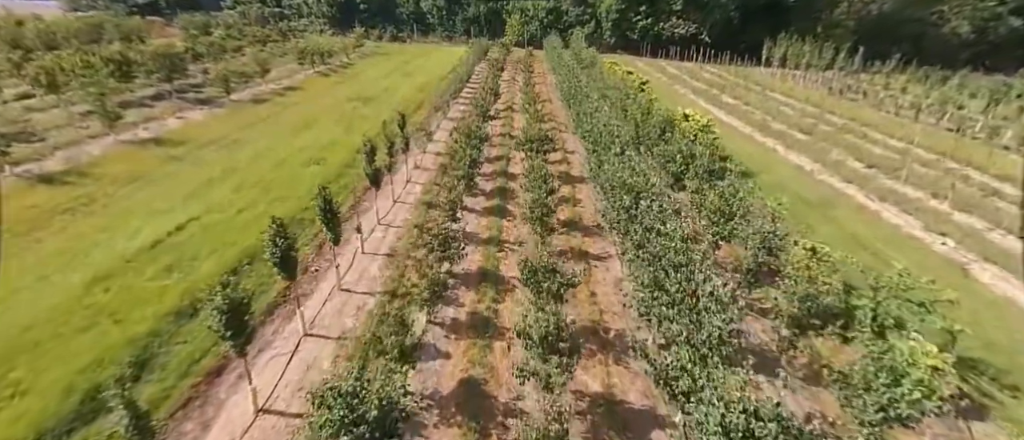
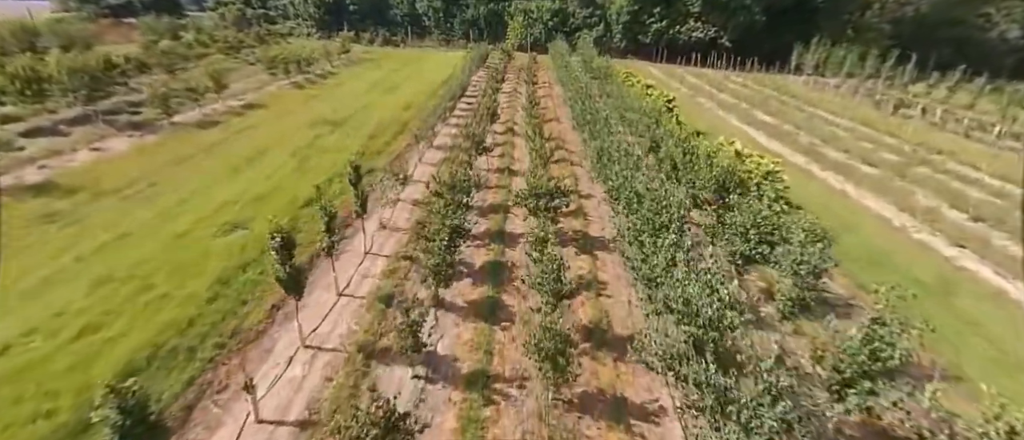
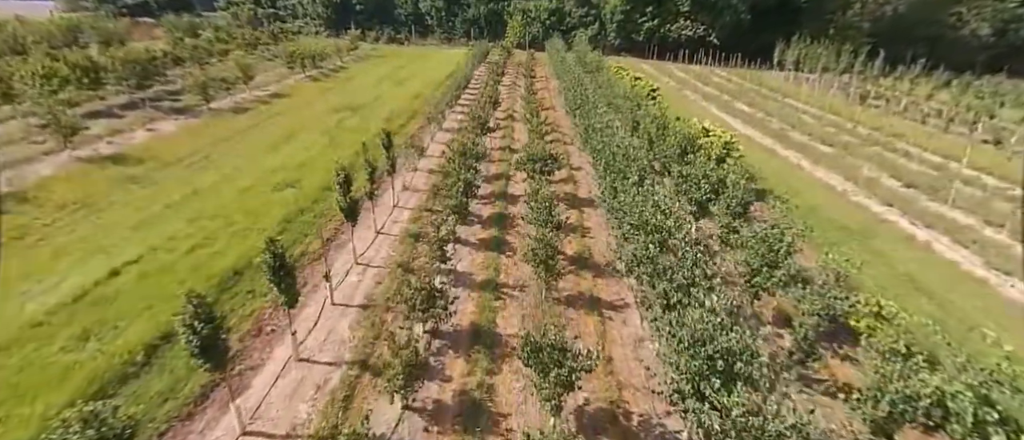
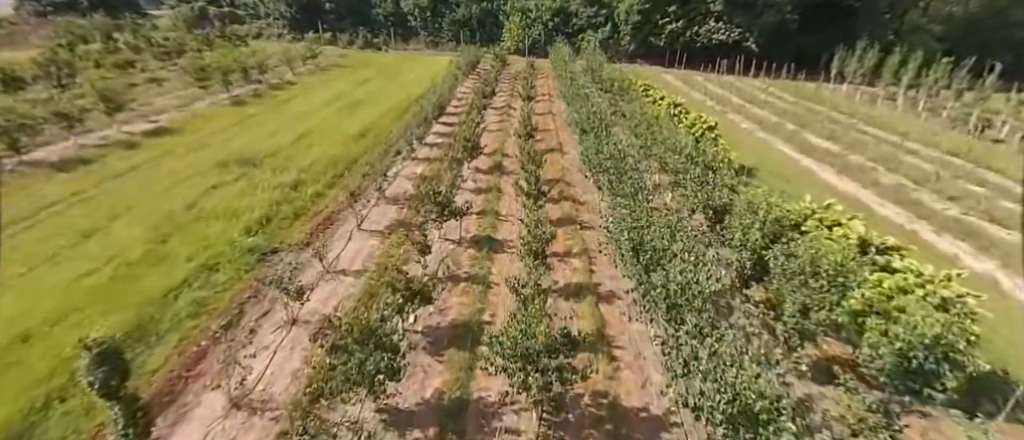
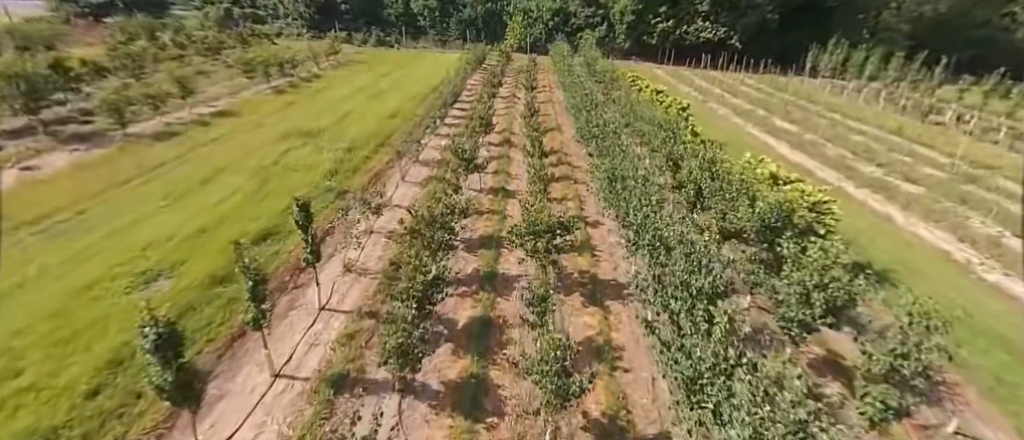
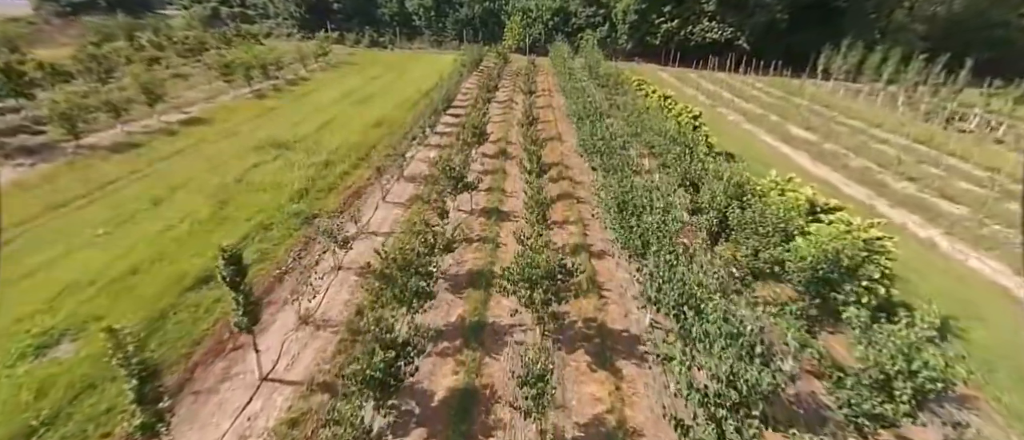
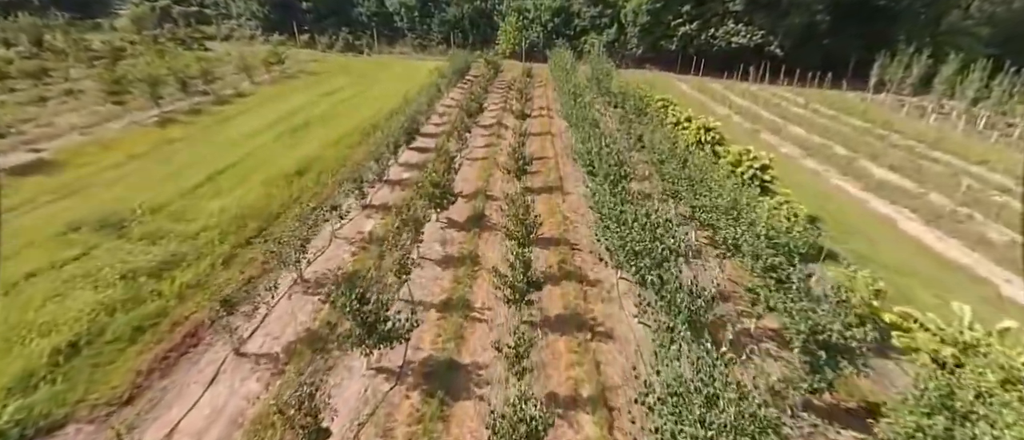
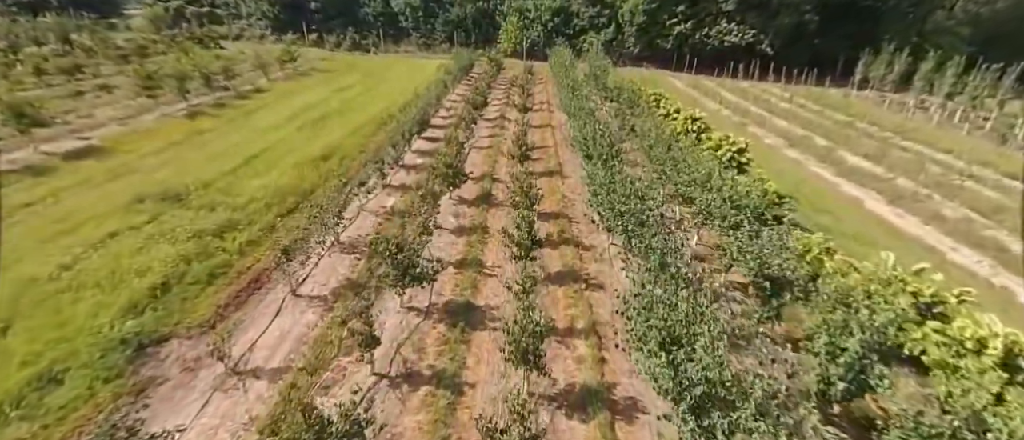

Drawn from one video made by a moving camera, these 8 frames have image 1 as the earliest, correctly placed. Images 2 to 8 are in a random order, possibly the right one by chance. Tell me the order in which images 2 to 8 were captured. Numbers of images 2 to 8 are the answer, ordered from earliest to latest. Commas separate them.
3, 2, 5, 6, 4, 8, 7
